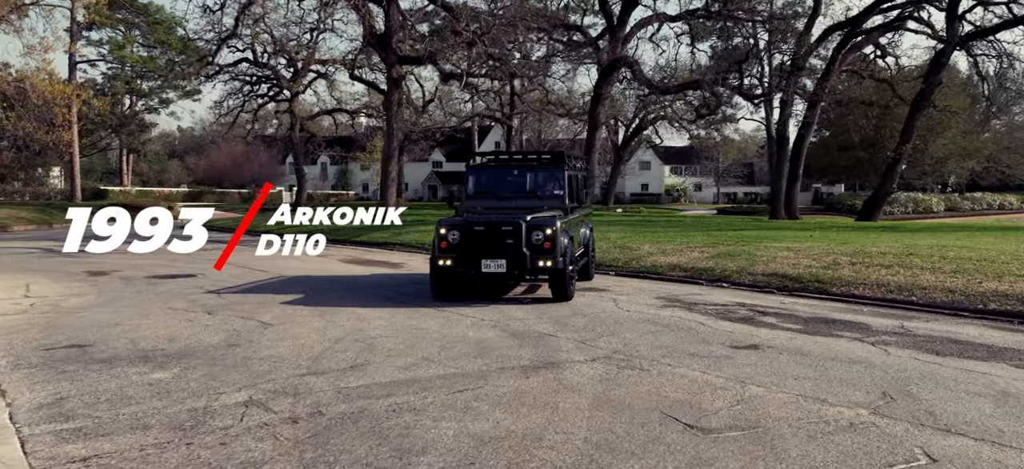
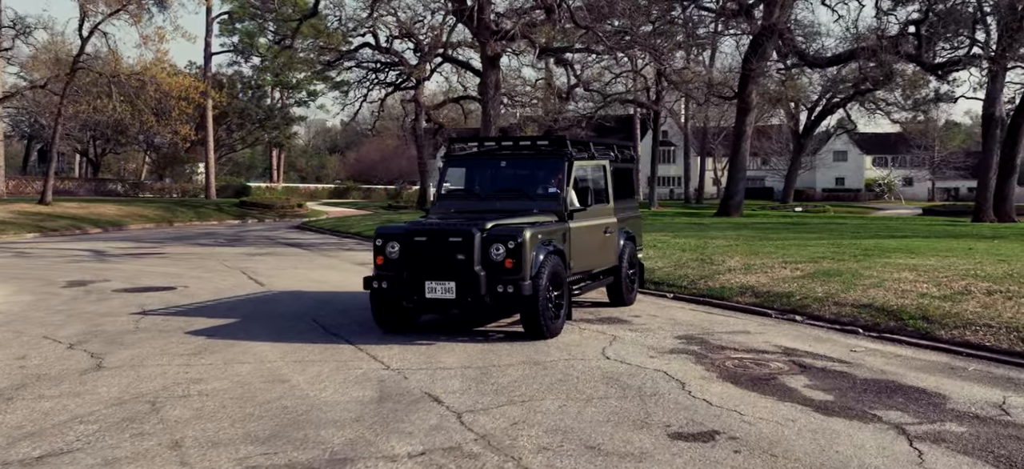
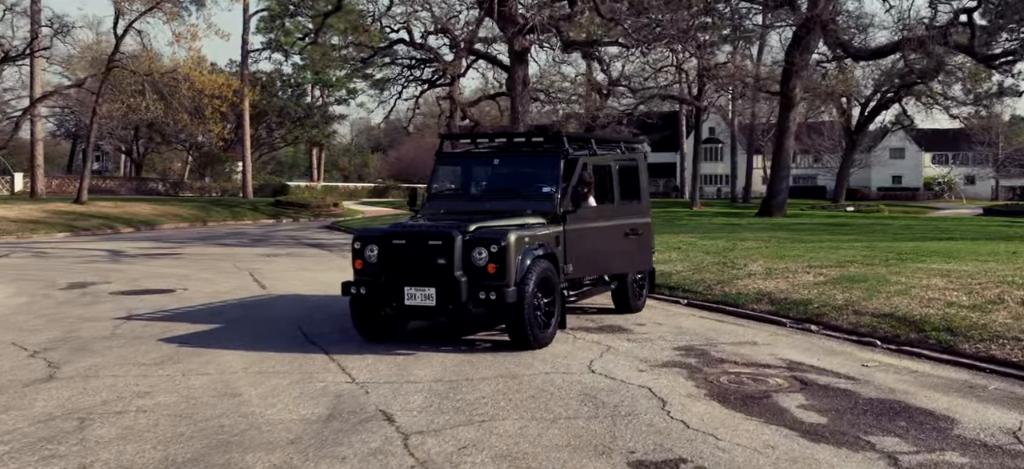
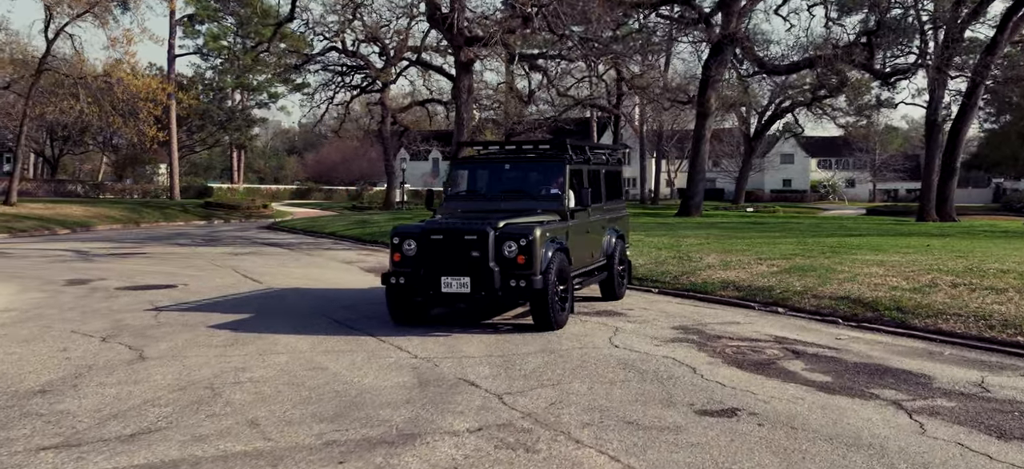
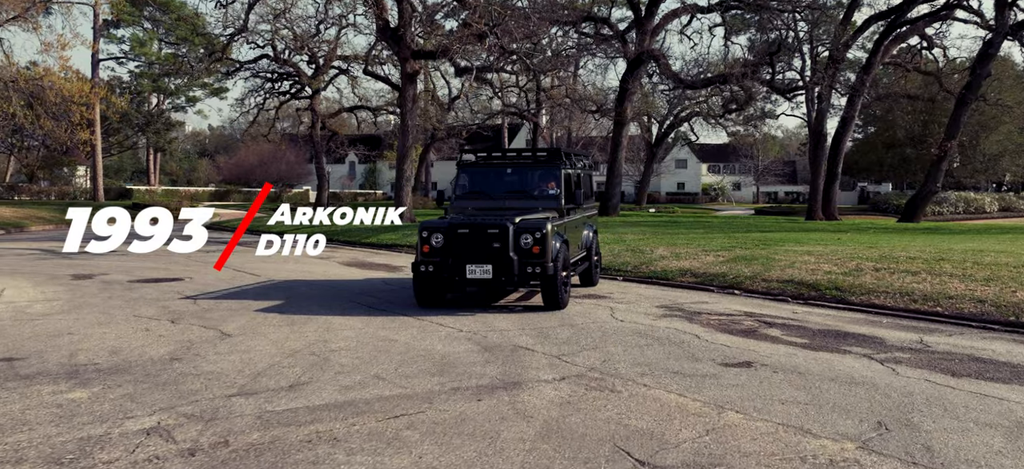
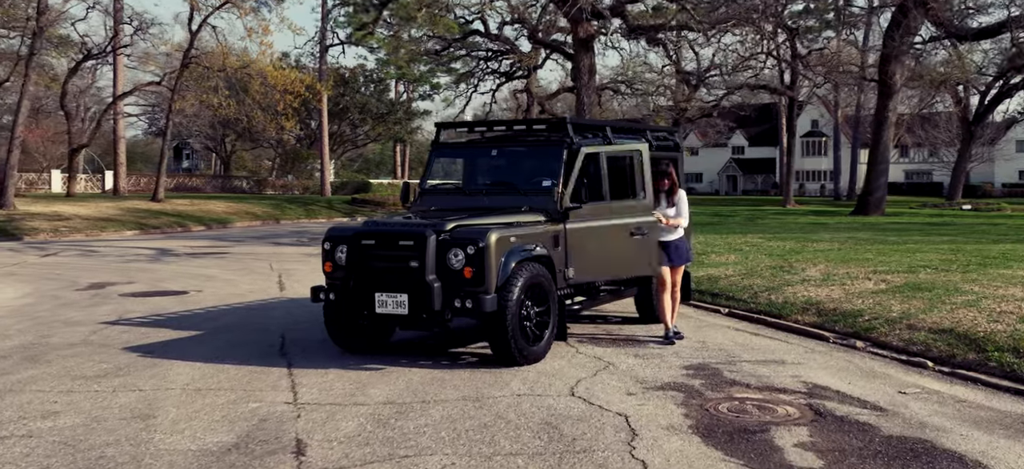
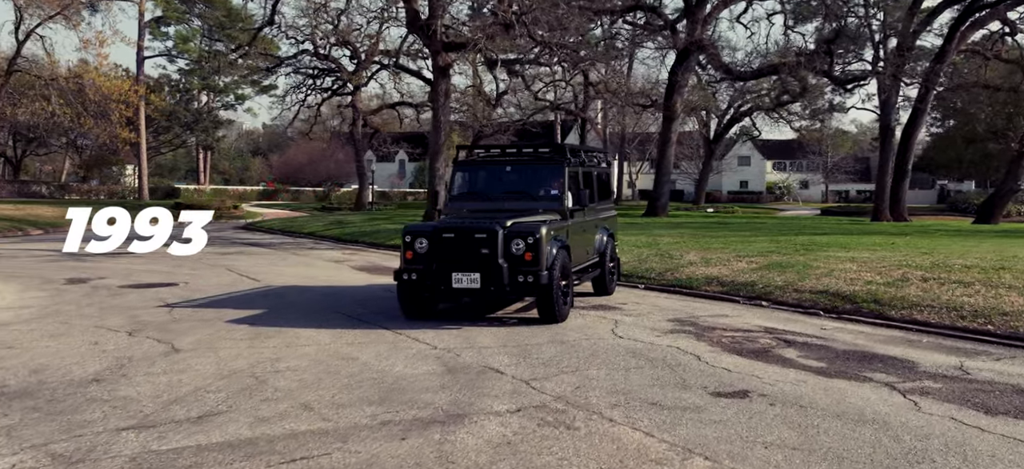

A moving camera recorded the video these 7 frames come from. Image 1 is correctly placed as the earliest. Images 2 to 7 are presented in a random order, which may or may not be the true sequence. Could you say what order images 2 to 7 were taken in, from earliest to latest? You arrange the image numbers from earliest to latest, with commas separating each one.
5, 7, 4, 2, 3, 6
